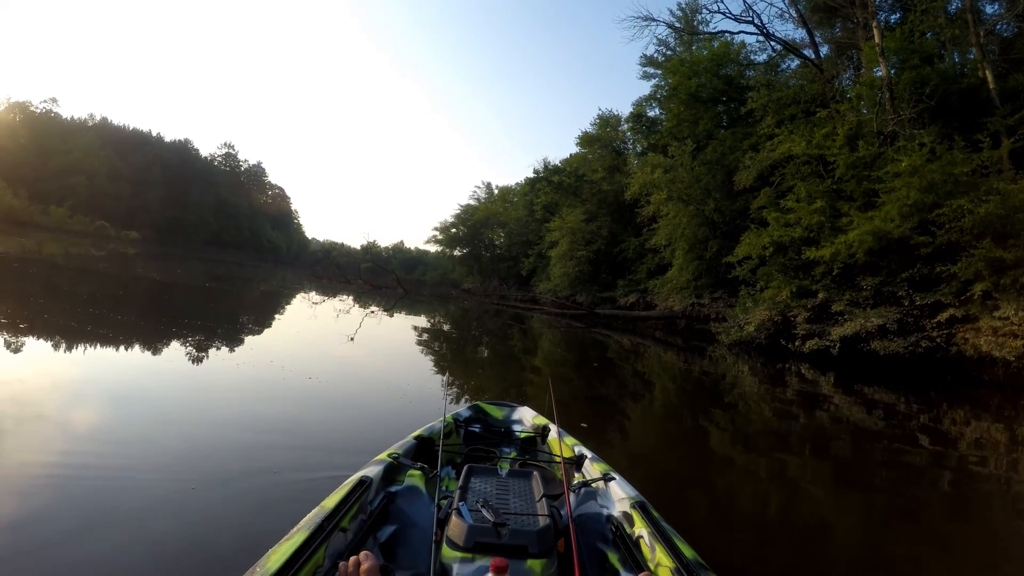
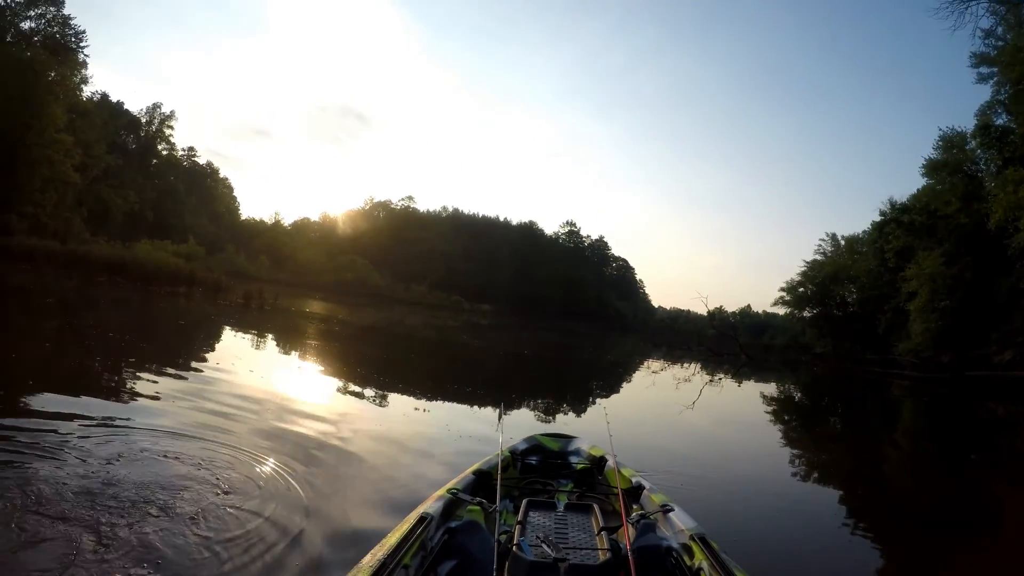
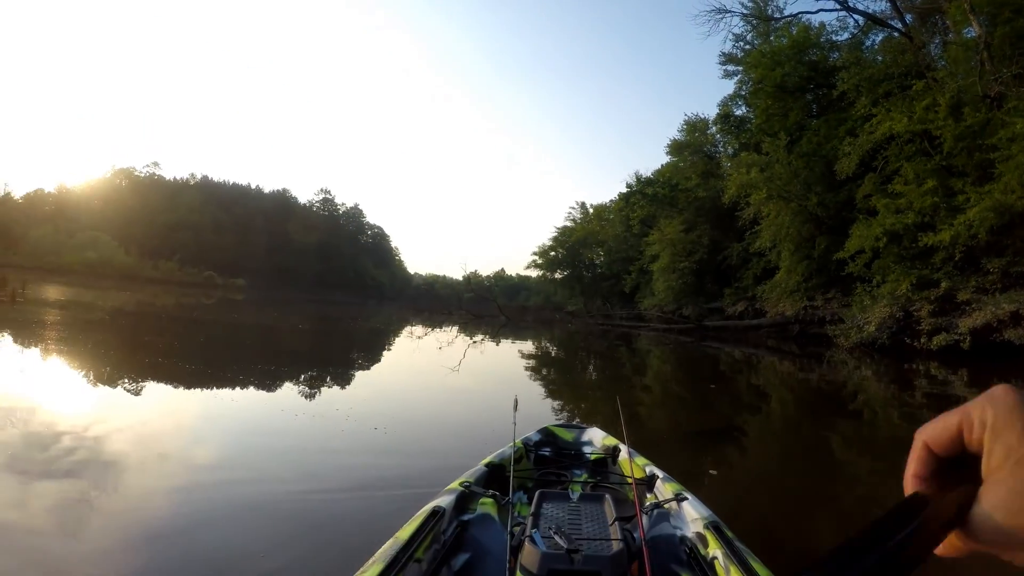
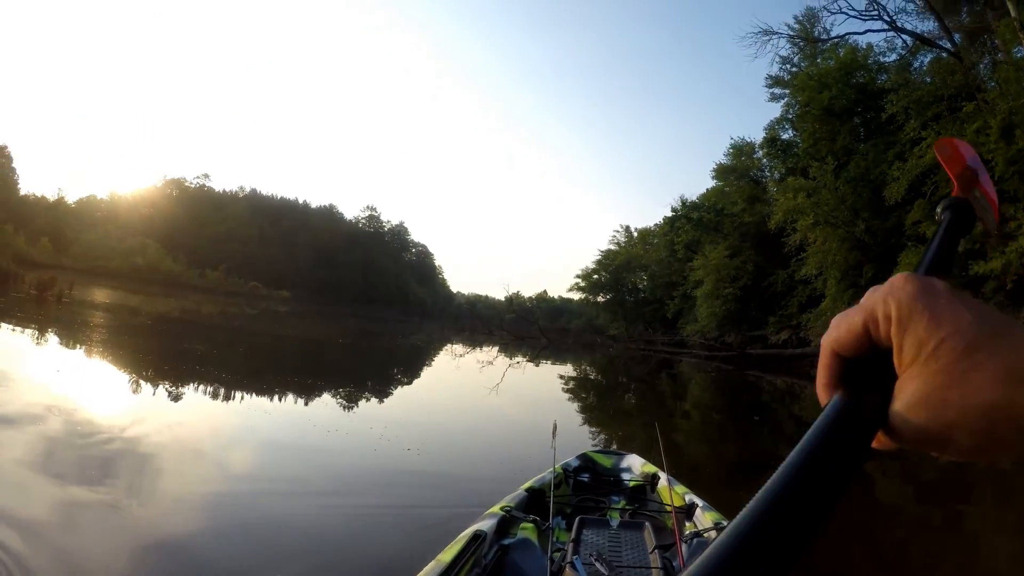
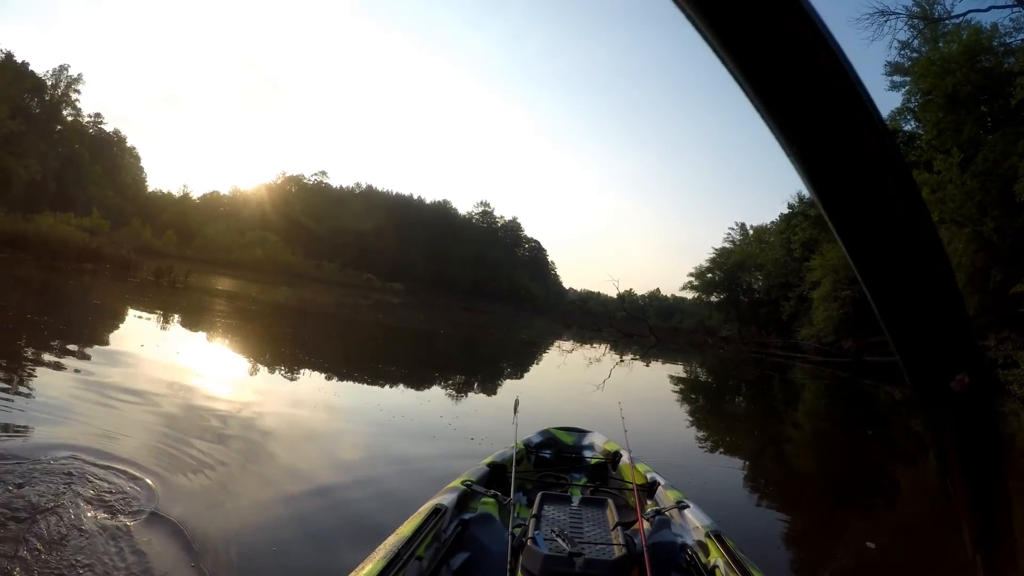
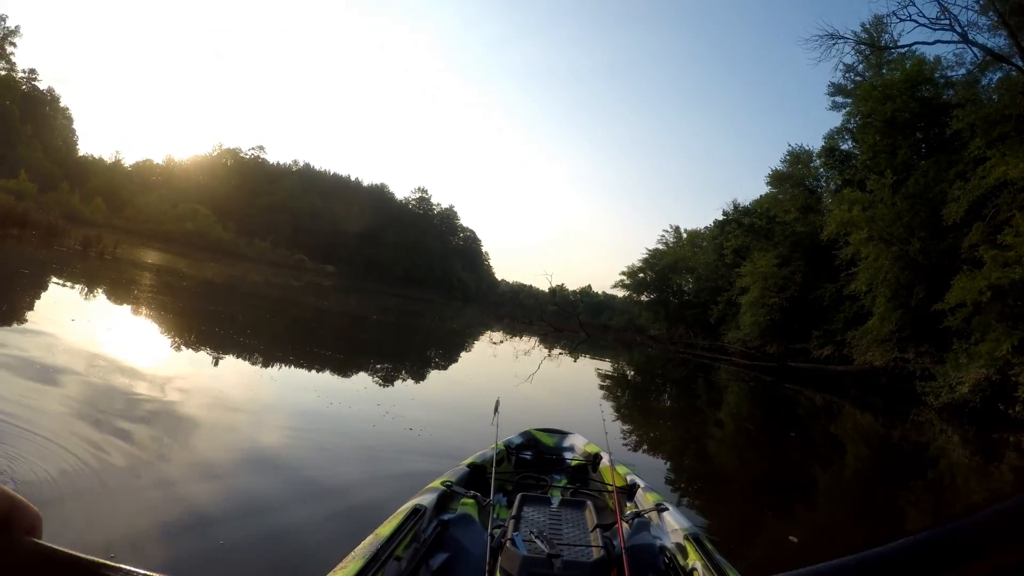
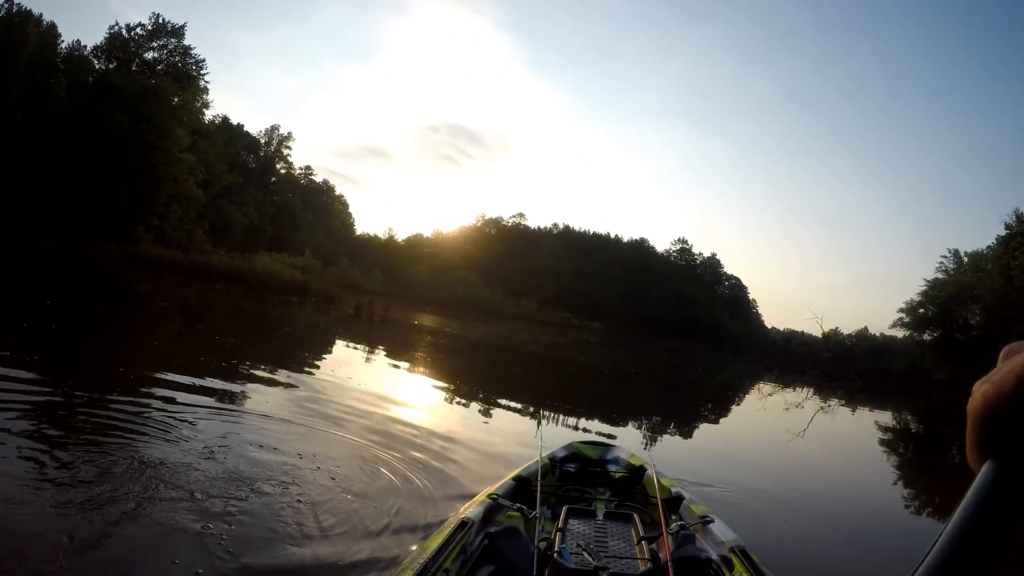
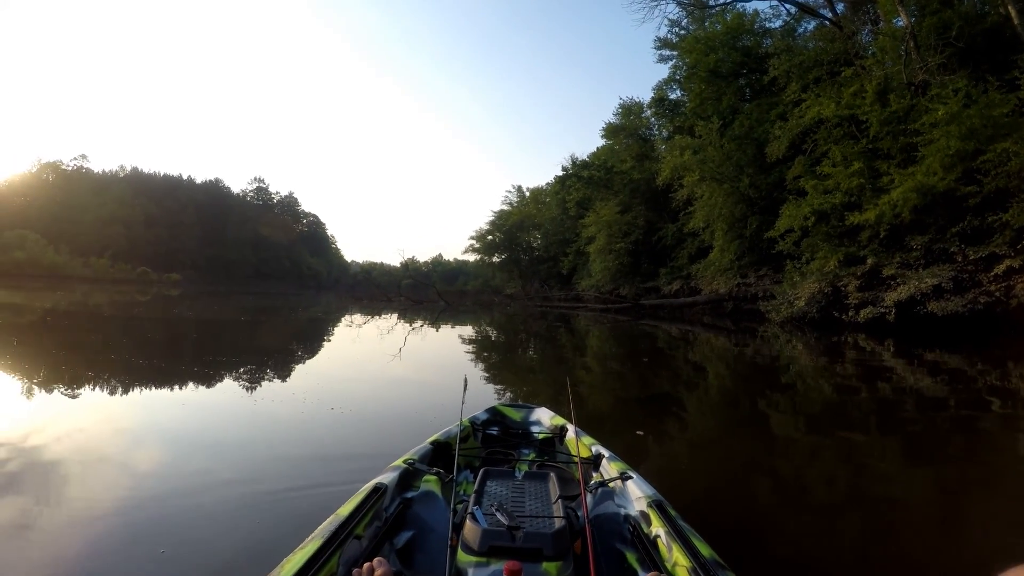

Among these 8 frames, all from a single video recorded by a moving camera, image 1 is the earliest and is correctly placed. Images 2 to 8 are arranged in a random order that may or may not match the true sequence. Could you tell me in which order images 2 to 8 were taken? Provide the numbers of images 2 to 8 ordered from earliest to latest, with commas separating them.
8, 3, 4, 6, 5, 2, 7
